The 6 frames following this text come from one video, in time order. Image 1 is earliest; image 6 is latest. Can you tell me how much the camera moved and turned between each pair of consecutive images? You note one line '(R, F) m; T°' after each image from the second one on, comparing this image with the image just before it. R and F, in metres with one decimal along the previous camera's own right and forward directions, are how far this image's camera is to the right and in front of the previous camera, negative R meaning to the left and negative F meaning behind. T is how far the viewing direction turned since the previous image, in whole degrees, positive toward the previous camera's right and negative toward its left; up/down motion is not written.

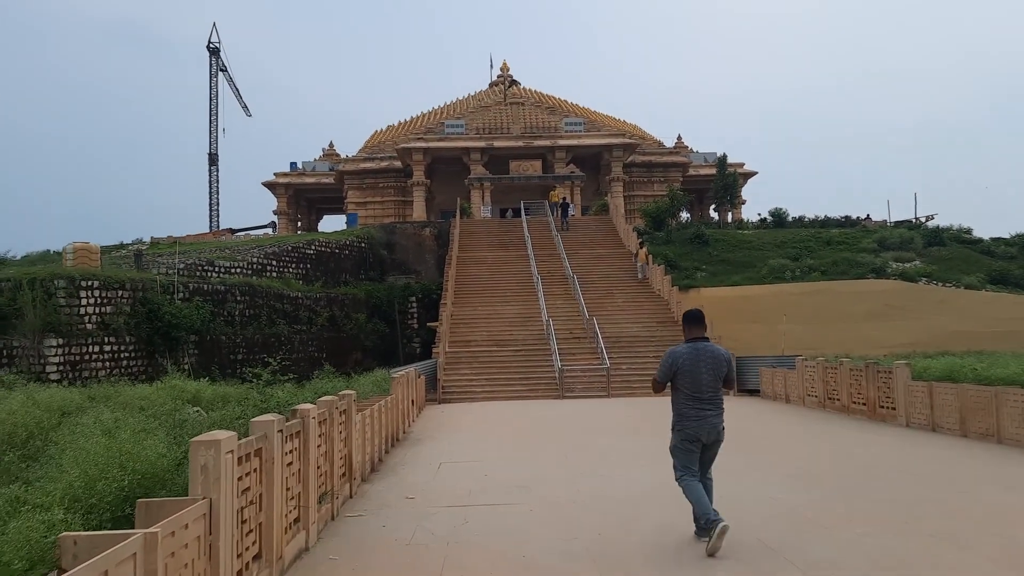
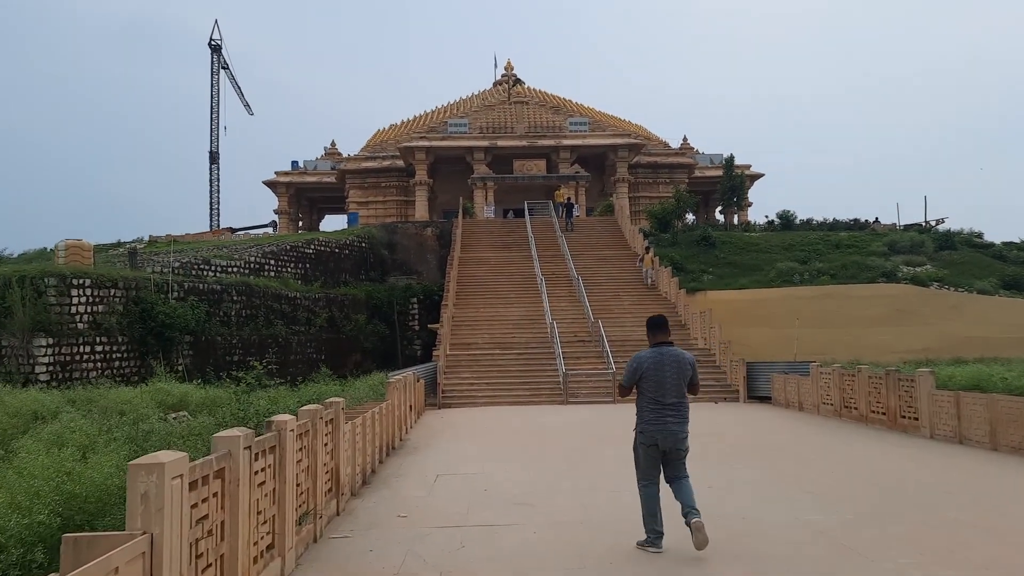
(0.0, +0.4) m; 0°
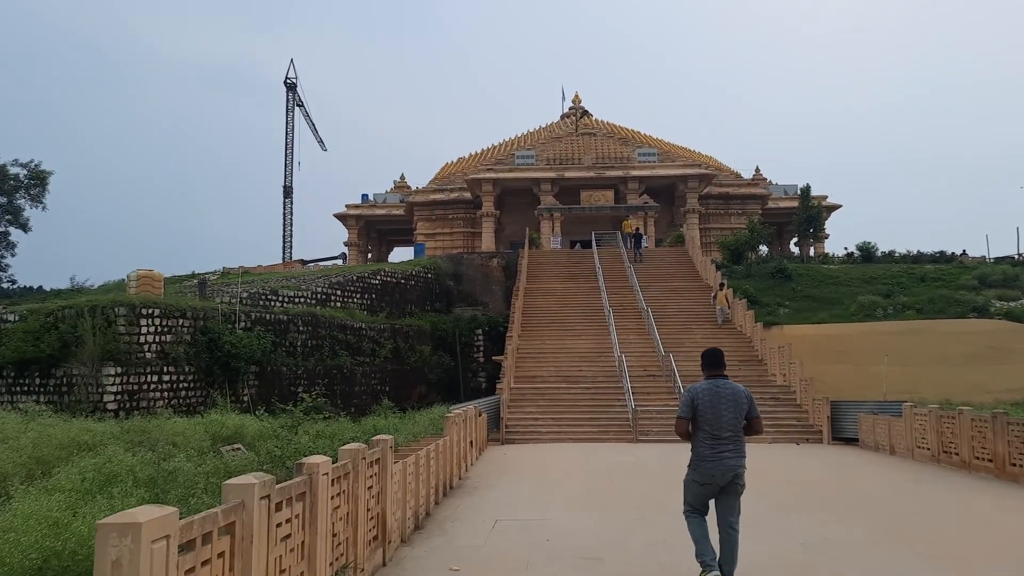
(0.0, +0.4) m; -5°
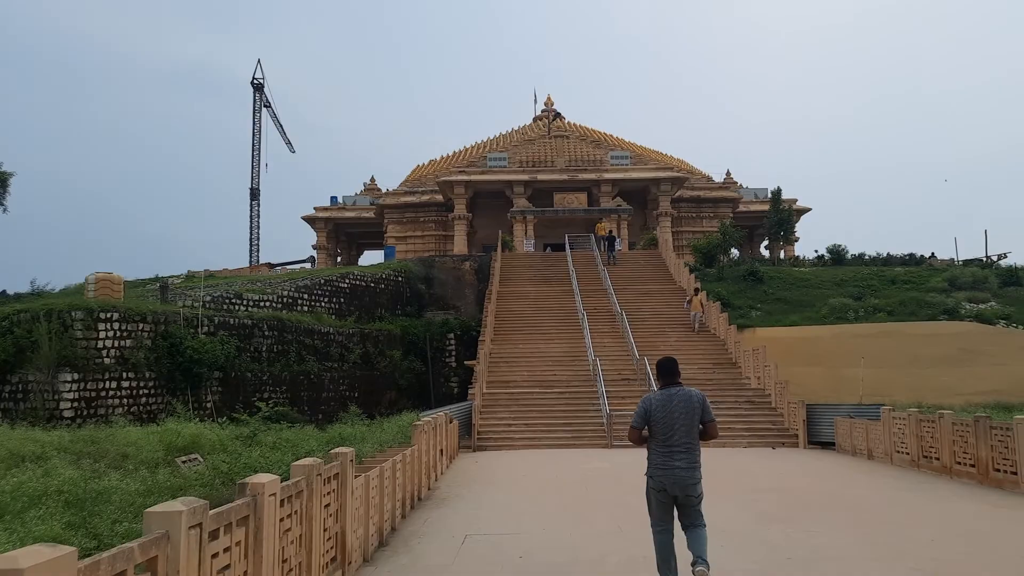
(0.0, +0.2) m; +2°
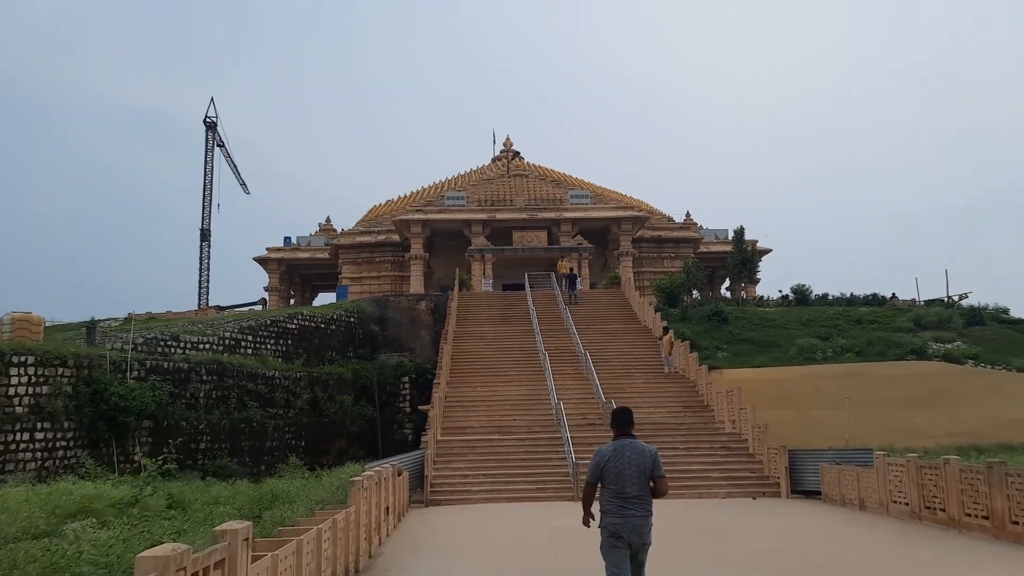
(0.0, +0.8) m; +3°
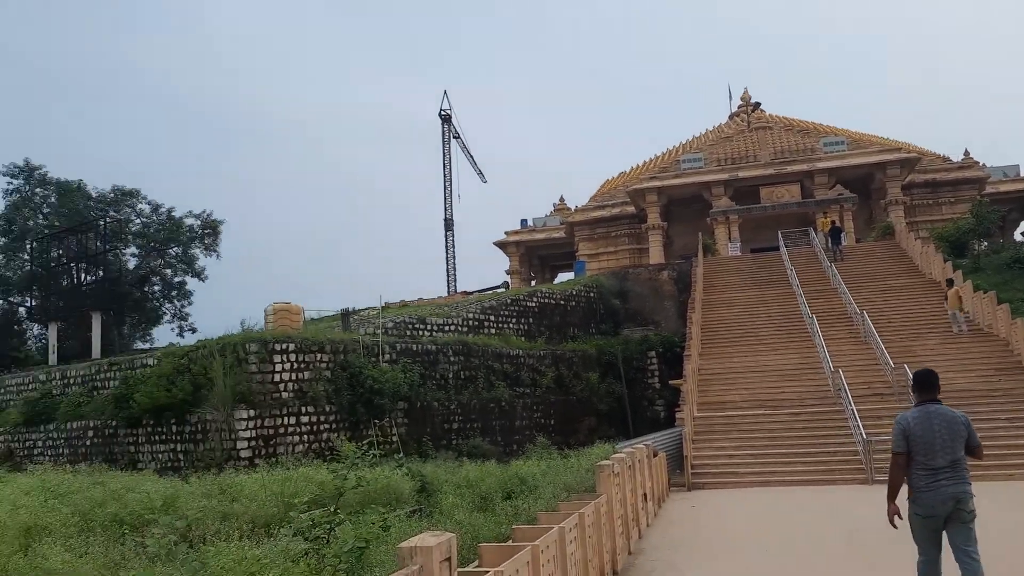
(-0.2, +1.0) m; -19°
